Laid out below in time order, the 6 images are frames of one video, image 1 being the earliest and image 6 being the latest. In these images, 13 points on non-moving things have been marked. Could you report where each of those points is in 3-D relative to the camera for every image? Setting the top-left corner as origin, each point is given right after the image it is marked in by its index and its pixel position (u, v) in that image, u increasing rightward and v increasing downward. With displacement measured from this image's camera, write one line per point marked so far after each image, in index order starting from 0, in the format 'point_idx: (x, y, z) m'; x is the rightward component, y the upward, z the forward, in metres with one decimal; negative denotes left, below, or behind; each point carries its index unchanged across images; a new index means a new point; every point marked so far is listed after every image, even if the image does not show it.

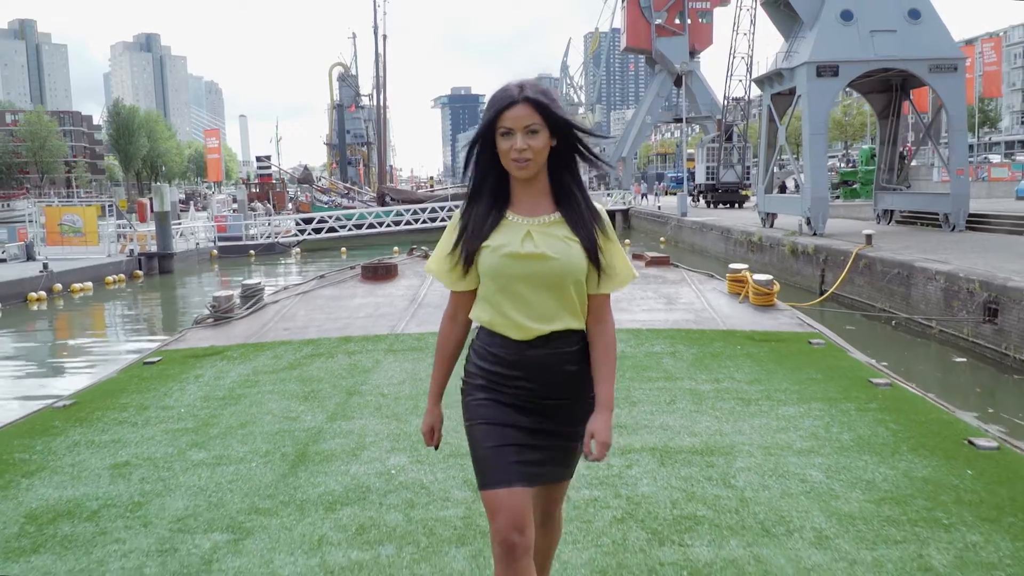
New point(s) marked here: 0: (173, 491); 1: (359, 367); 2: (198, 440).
0: (-1.2, -0.7, +4.2) m
1: (-0.9, -0.5, +6.6) m
2: (-1.4, -0.6, +5.0) m
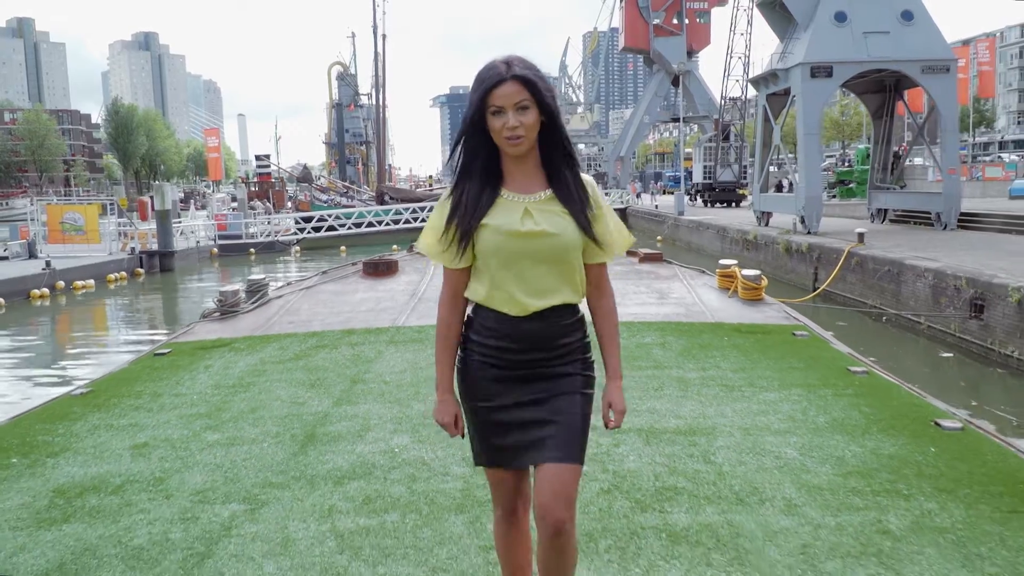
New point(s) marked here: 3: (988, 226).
0: (-1.2, -0.7, +4.5) m
1: (-0.9, -0.4, +6.9) m
2: (-1.4, -0.6, +5.3) m
3: (+8.1, +1.1, +19.5) m
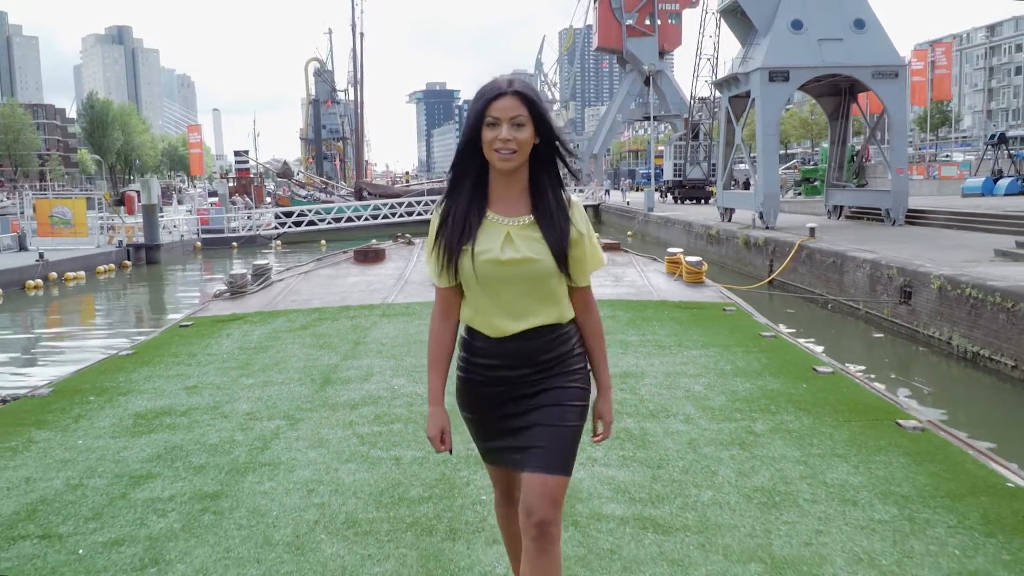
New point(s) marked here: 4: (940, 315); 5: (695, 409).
0: (-1.4, -0.6, +5.8) m
1: (-1.1, -0.3, +8.2) m
2: (-1.5, -0.5, +6.6) m
3: (+7.7, +1.2, +20.9) m
4: (+5.0, -0.3, +13.3) m
5: (+0.8, -0.5, +5.2) m
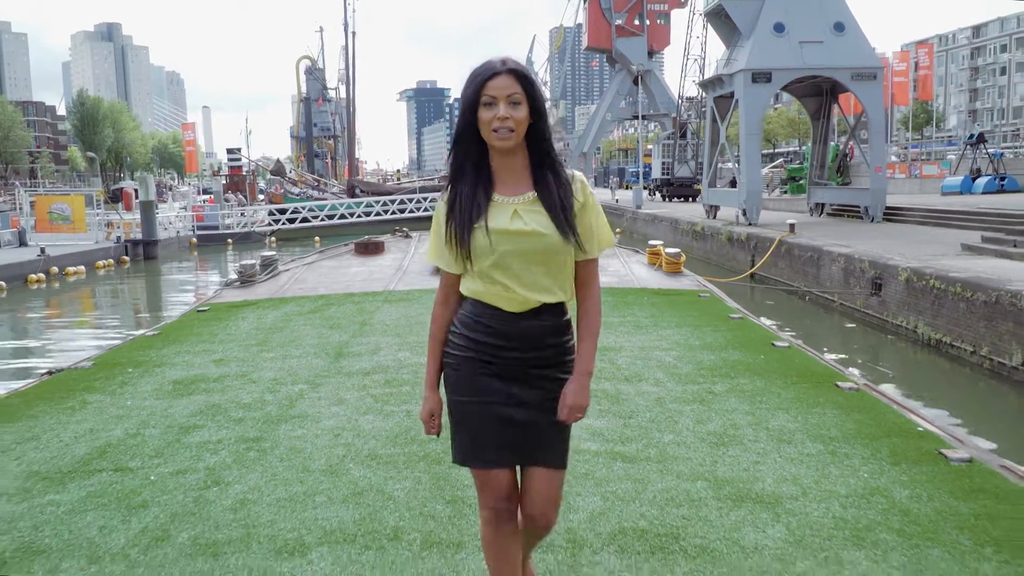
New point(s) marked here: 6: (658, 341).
0: (-1.4, -0.5, +6.5) m
1: (-1.2, -0.2, +9.0) m
2: (-1.6, -0.4, +7.3) m
3: (+7.5, +1.3, +21.8) m
4: (+4.9, -0.2, +14.1) m
5: (+0.8, -0.4, +5.9) m
6: (+0.9, -0.3, +7.0) m
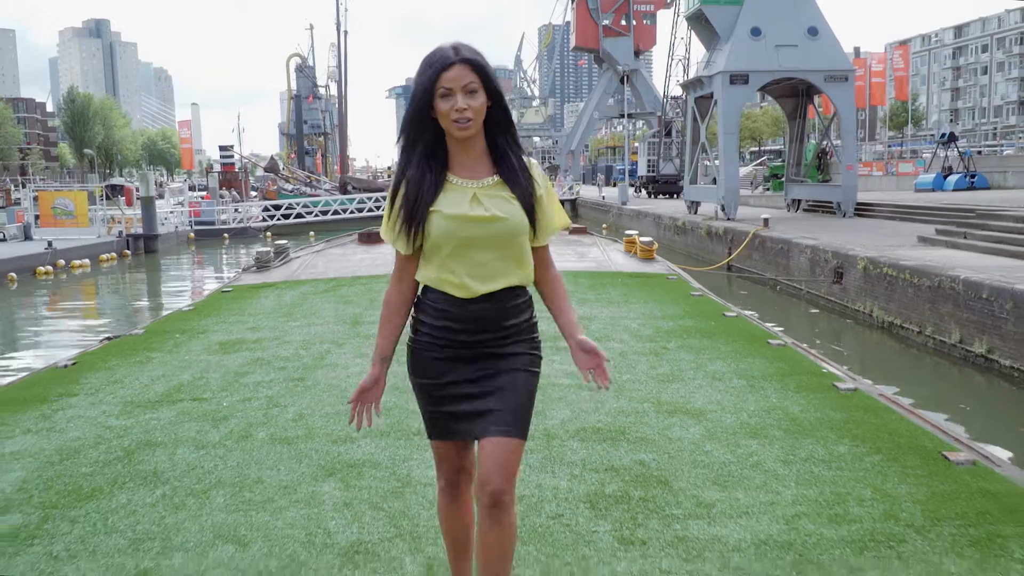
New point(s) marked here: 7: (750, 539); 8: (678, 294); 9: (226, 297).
0: (-1.5, -0.3, +7.7) m
1: (-1.2, 0.0, +10.2) m
2: (-1.7, -0.2, +8.5) m
3: (+7.3, +1.5, +23.0) m
4: (+4.7, -0.1, +15.3) m
5: (+0.7, -0.3, +7.2) m
6: (+0.8, -0.2, +8.3) m
7: (+0.7, -0.7, +3.2) m
8: (+1.3, -0.1, +9.3) m
9: (-2.6, -0.1, +10.3) m
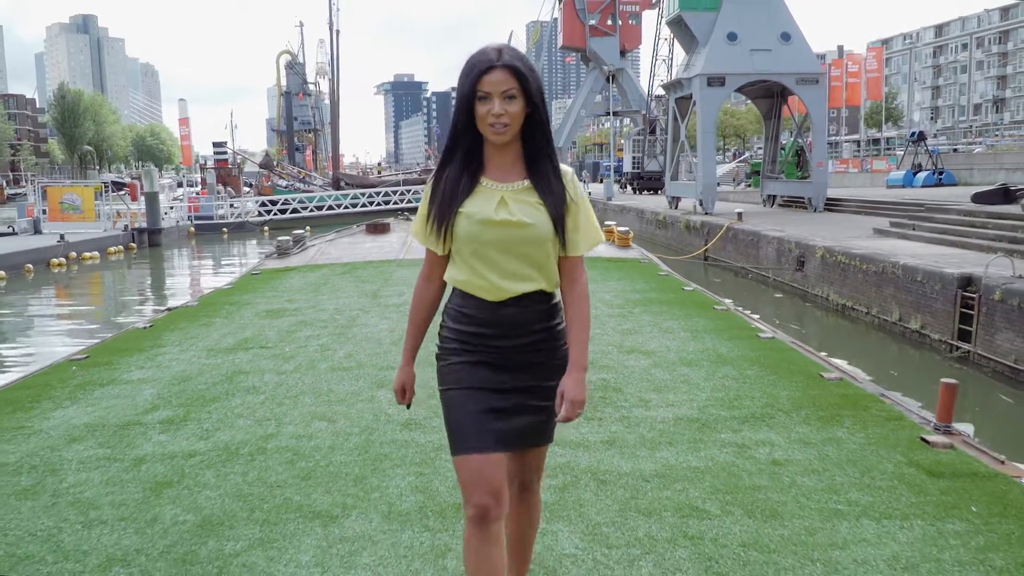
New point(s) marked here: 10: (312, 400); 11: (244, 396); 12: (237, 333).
0: (-1.5, -0.1, +9.3) m
1: (-1.3, +0.2, +11.8) m
2: (-1.7, 0.0, +10.1) m
3: (+7.1, +1.7, +24.7) m
4: (+4.6, +0.2, +17.0) m
5: (+0.7, -0.1, +8.8) m
6: (+0.8, 0.0, +9.9) m
7: (+0.7, -0.5, +4.8) m
8: (+1.3, +0.1, +10.9) m
9: (-2.6, +0.1, +11.8) m
10: (-0.9, -0.5, +5.2) m
11: (-1.3, -0.5, +5.5) m
12: (-1.9, -0.3, +7.8) m
